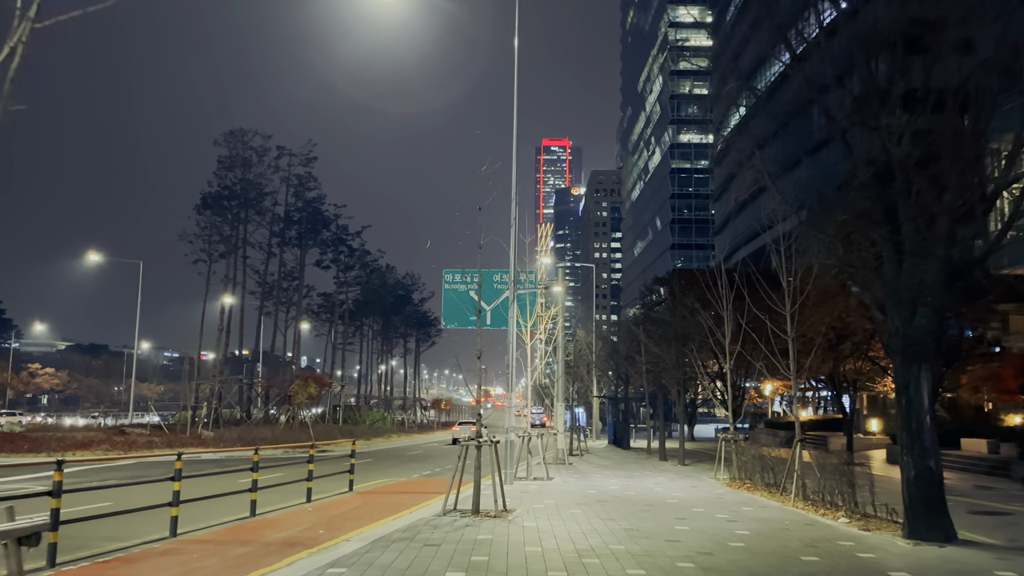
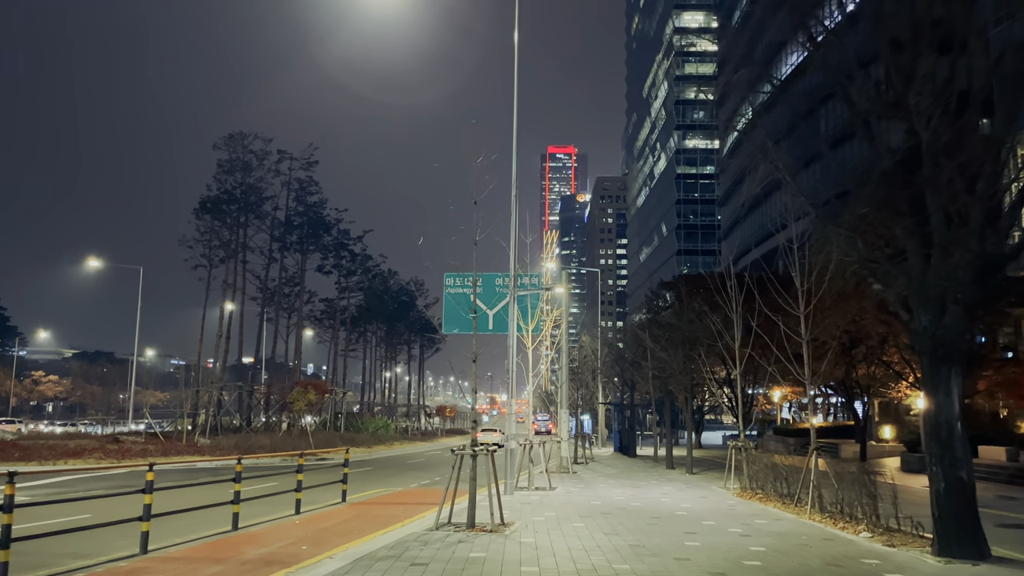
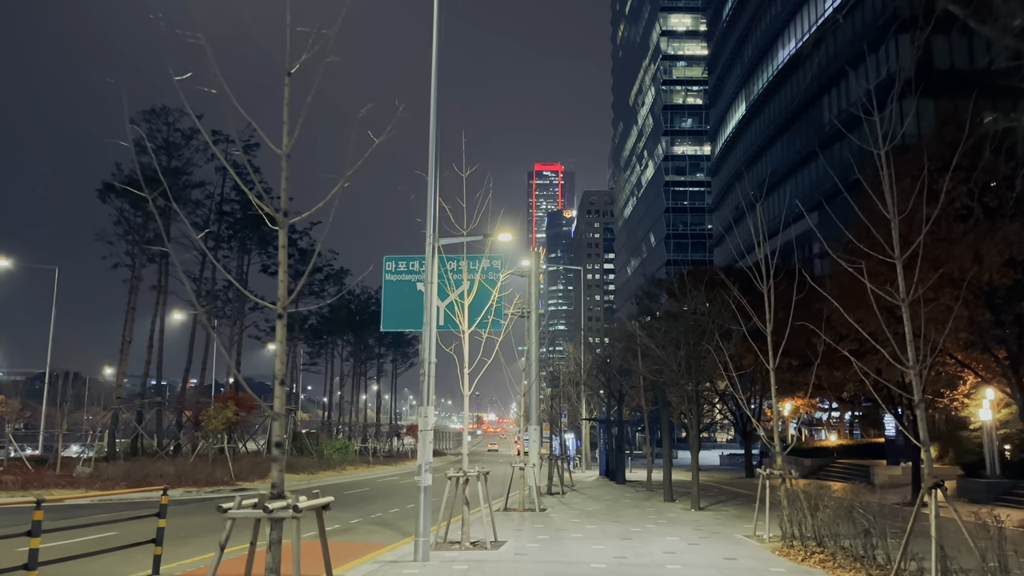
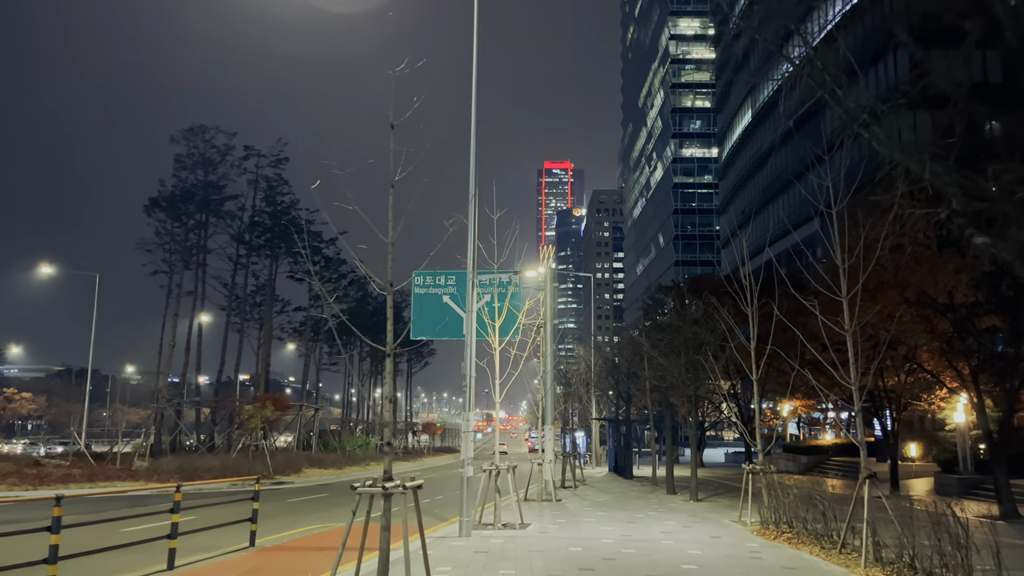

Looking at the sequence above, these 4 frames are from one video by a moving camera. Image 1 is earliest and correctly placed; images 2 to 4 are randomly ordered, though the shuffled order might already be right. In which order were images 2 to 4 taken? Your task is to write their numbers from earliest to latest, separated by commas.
2, 4, 3
